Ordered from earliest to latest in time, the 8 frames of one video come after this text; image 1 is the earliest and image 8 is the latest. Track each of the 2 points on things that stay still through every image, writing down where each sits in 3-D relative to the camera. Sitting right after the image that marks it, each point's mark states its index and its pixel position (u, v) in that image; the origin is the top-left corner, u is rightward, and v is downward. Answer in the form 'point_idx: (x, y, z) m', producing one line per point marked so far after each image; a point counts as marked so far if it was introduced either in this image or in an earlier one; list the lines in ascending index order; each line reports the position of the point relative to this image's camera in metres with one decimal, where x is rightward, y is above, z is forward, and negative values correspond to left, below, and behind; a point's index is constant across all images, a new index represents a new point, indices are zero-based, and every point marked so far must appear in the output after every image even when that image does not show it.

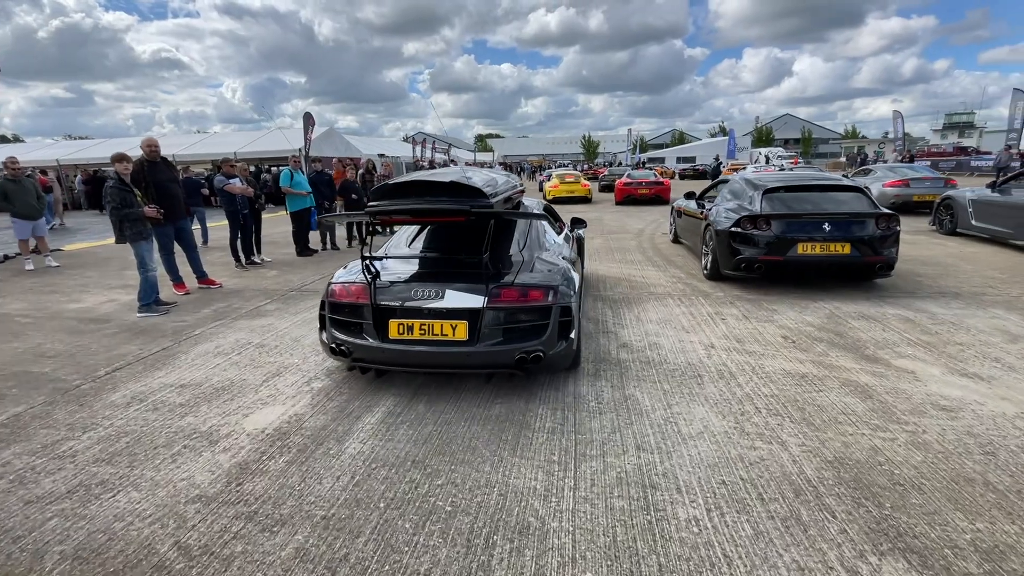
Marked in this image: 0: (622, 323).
0: (+1.0, -0.3, +4.4) m
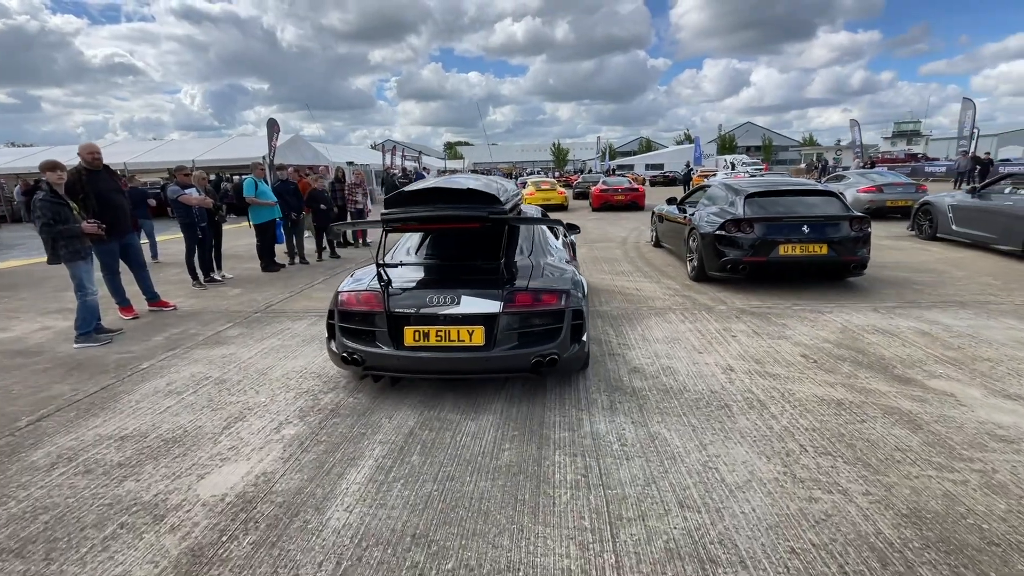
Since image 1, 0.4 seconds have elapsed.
0: (+1.0, -0.5, +4.0) m
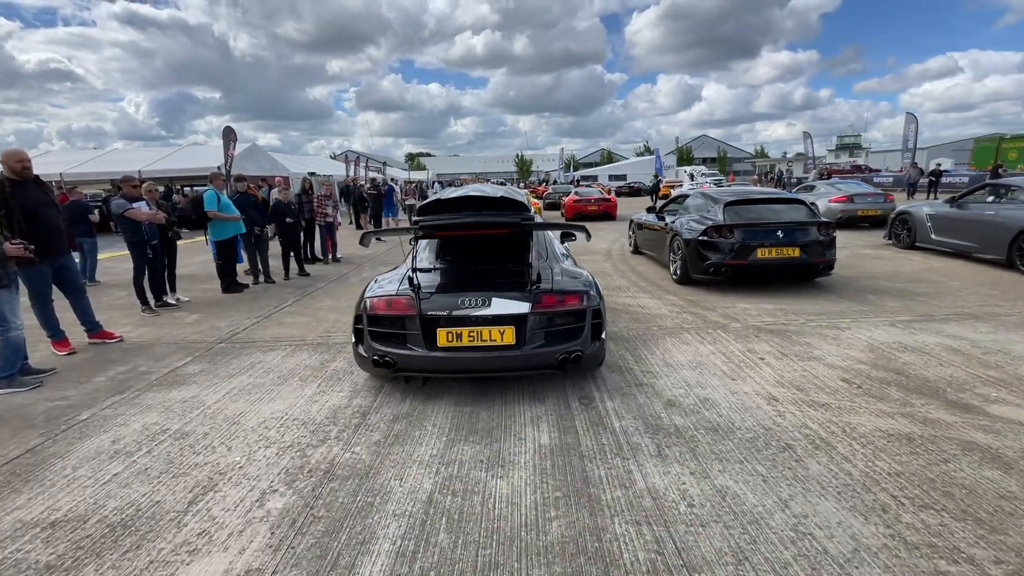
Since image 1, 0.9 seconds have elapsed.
0: (+1.1, -0.6, +3.6) m
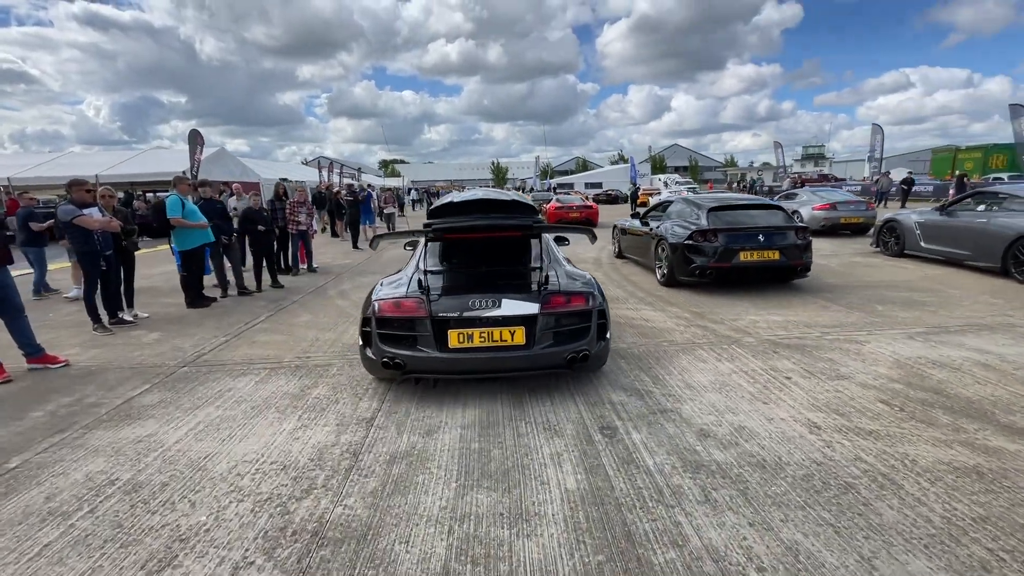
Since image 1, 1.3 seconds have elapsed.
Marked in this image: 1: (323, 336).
0: (+1.1, -0.7, +3.3) m
1: (-1.9, -0.5, +4.9) m
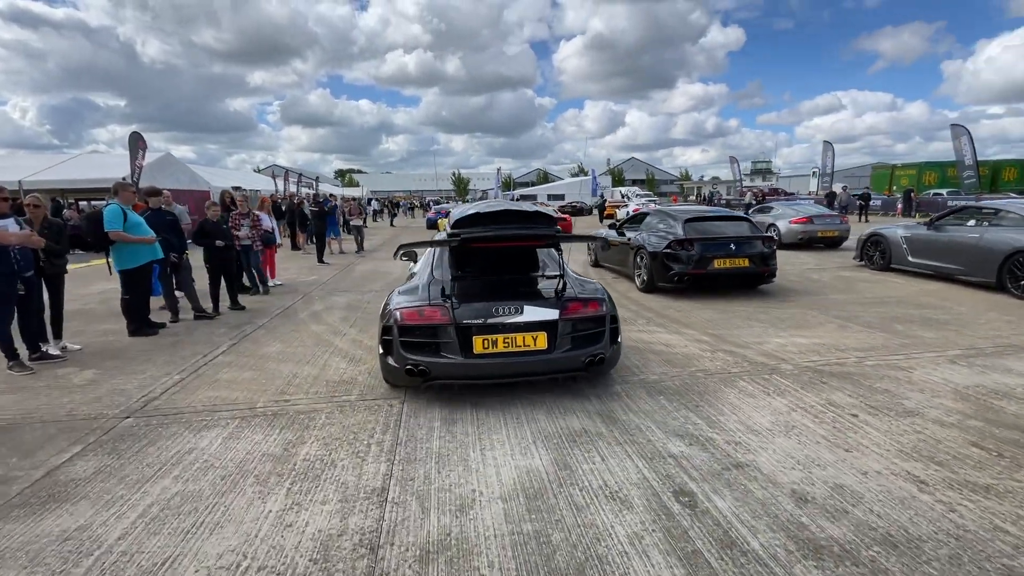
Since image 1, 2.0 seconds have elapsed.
0: (+1.3, -0.9, +2.8) m
1: (-1.8, -0.7, +4.1) m
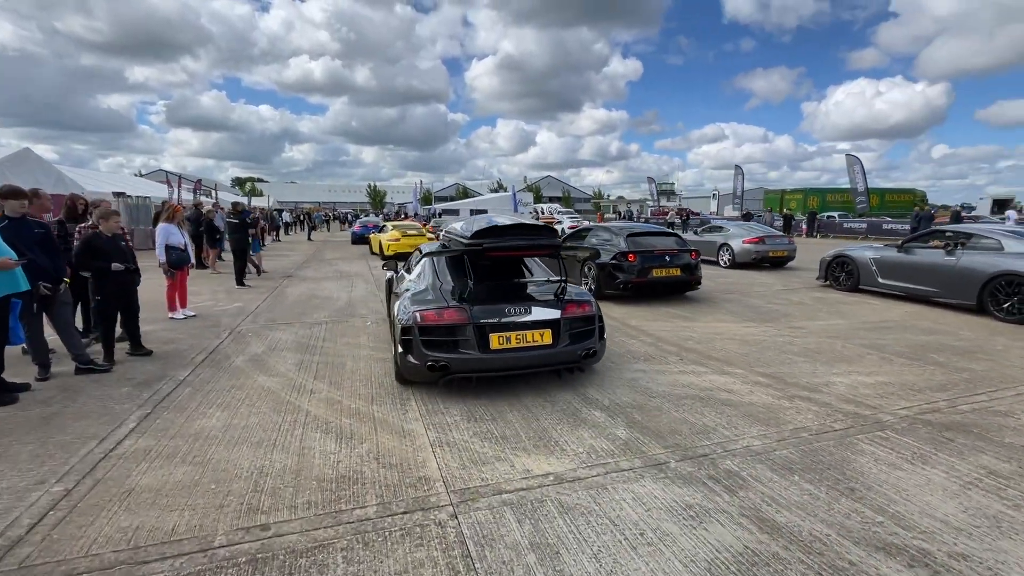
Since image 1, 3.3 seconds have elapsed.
0: (+1.9, -1.1, +2.1) m
1: (-1.4, -1.0, +2.8) m
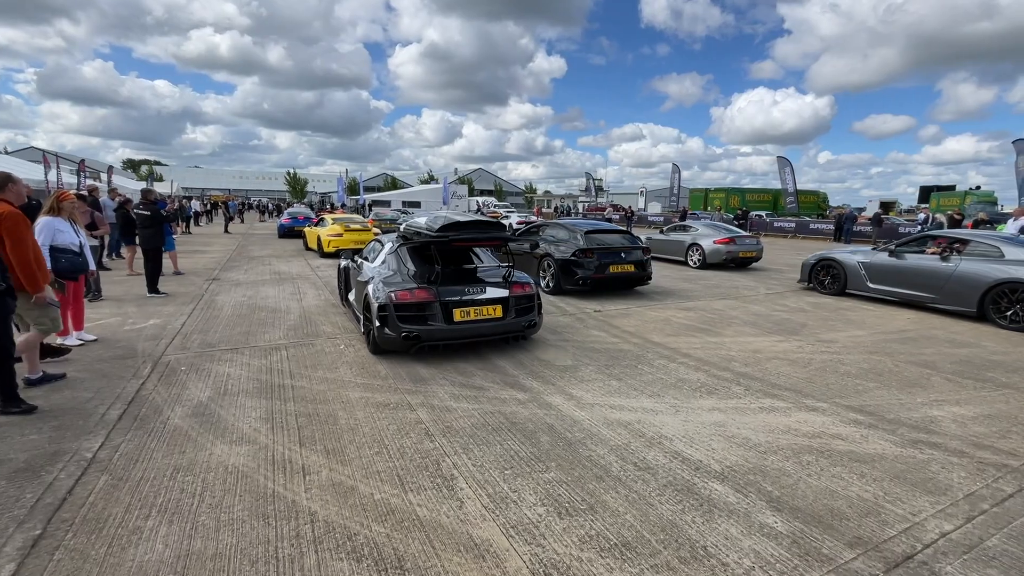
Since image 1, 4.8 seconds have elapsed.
0: (+2.6, -1.3, +1.4) m
1: (-0.8, -1.2, +1.6) m
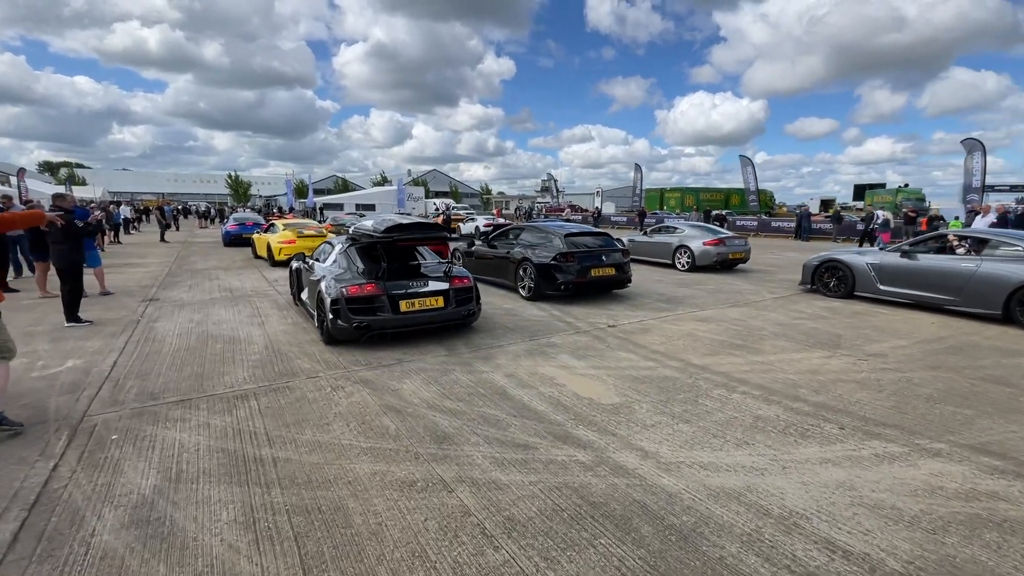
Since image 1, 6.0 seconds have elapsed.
0: (+3.2, -1.4, +0.8) m
1: (-0.2, -1.4, +0.7) m
